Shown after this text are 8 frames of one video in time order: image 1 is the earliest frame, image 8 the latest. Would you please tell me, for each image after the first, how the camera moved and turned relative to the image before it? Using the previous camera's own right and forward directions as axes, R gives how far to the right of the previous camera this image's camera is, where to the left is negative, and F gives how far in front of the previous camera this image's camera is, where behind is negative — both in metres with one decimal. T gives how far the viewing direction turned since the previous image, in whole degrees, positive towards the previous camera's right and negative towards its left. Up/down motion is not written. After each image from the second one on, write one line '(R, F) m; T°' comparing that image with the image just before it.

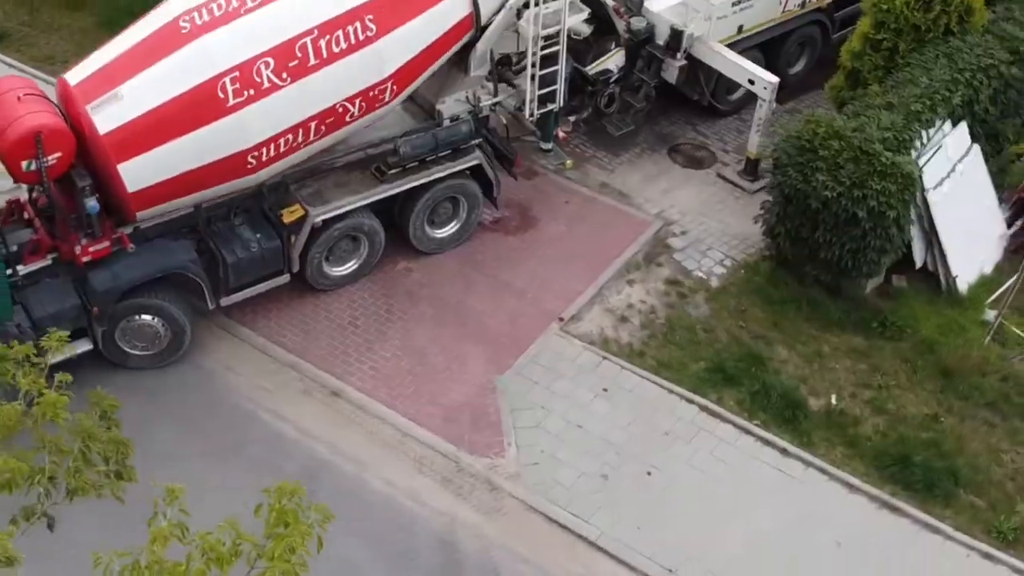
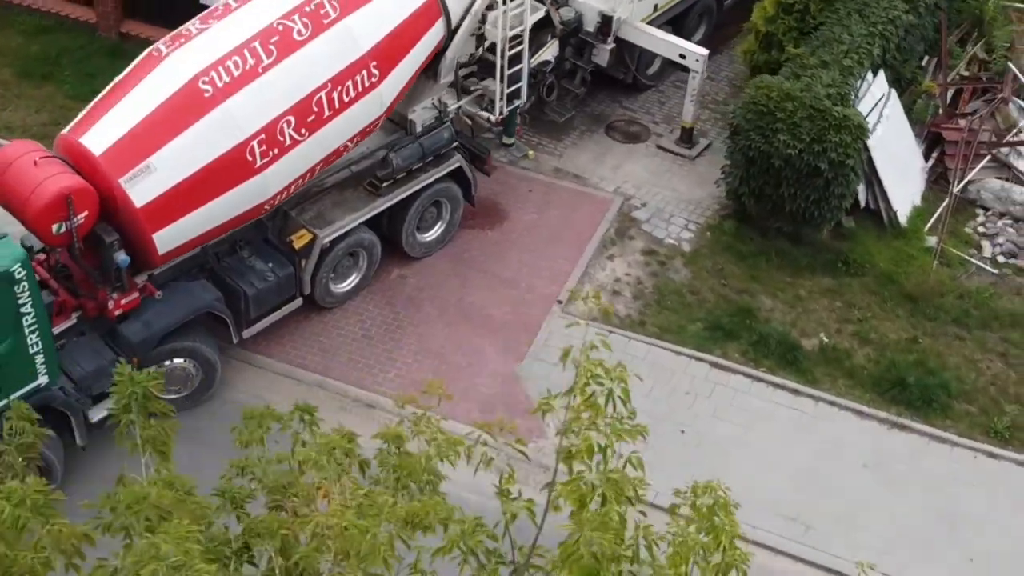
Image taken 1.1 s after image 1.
(-1.5, -0.3) m; +9°
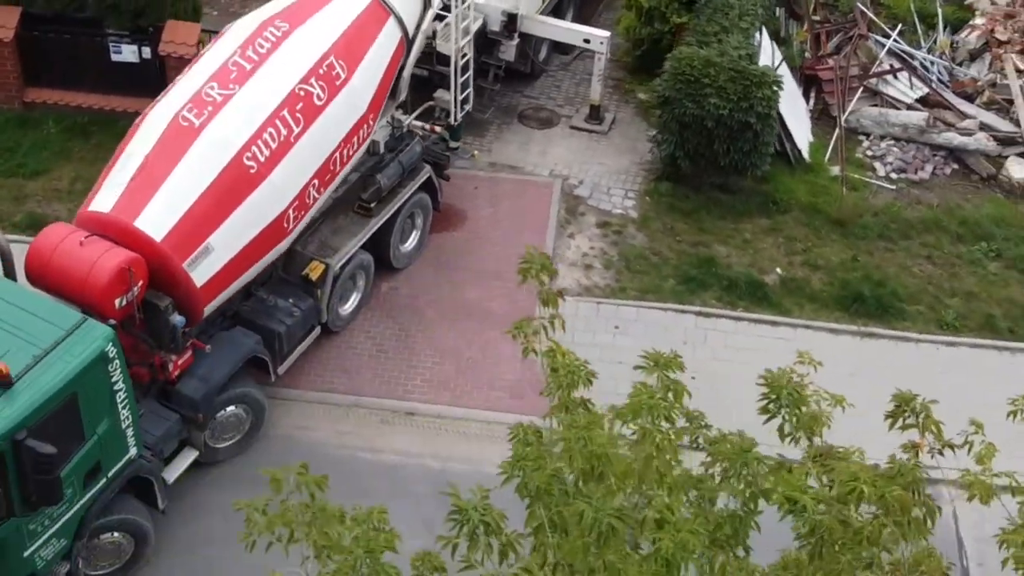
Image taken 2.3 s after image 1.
(-1.9, -0.5) m; +12°
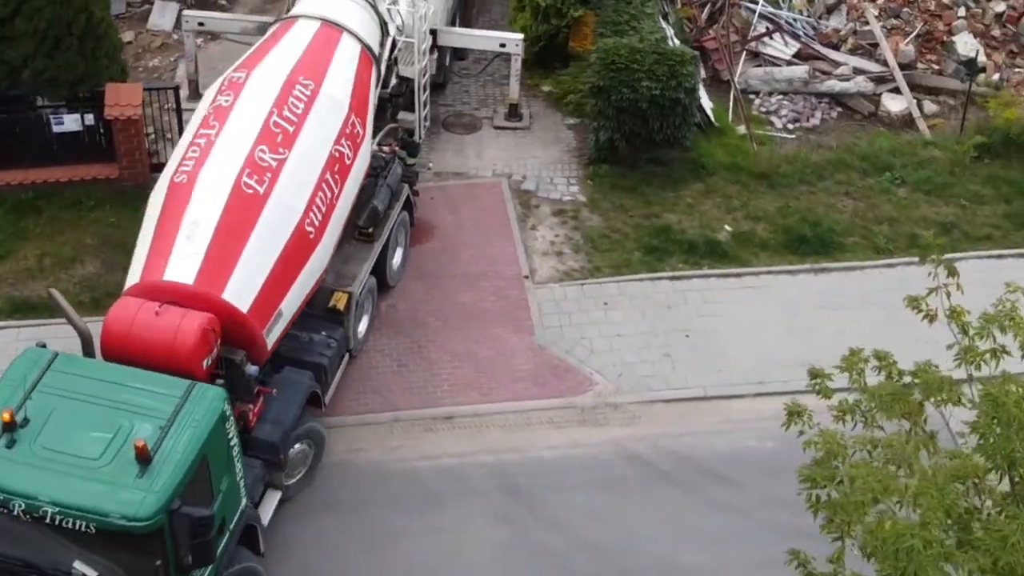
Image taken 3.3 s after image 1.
(-2.0, -0.5) m; +11°
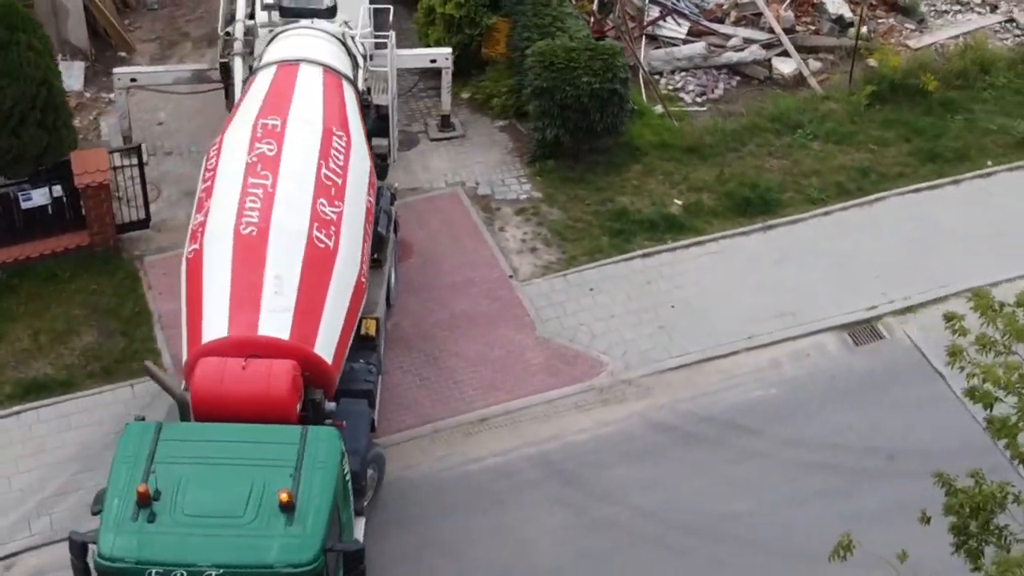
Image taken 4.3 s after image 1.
(-1.9, -0.4) m; +10°
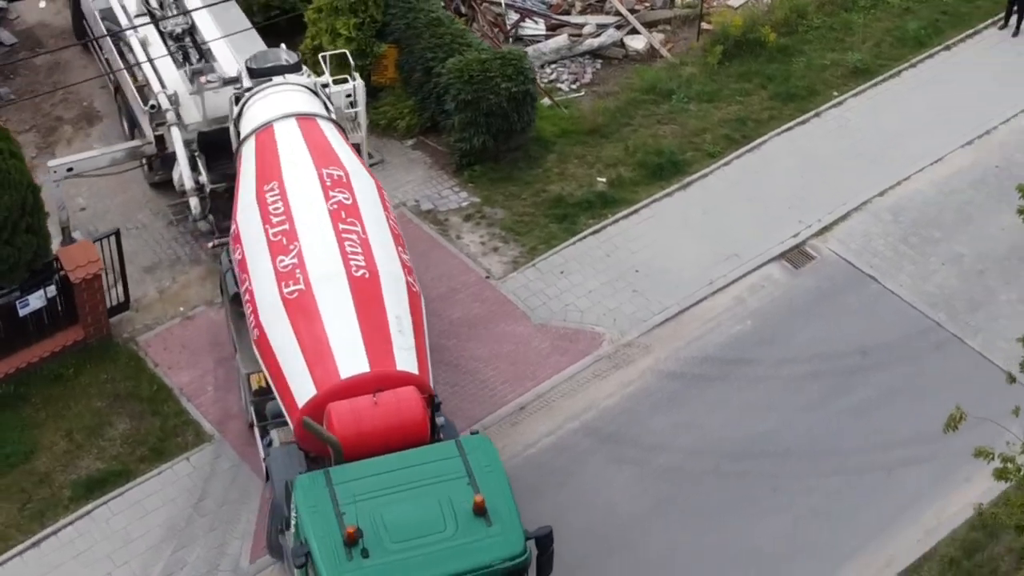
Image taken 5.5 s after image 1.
(-2.8, -0.6) m; +14°
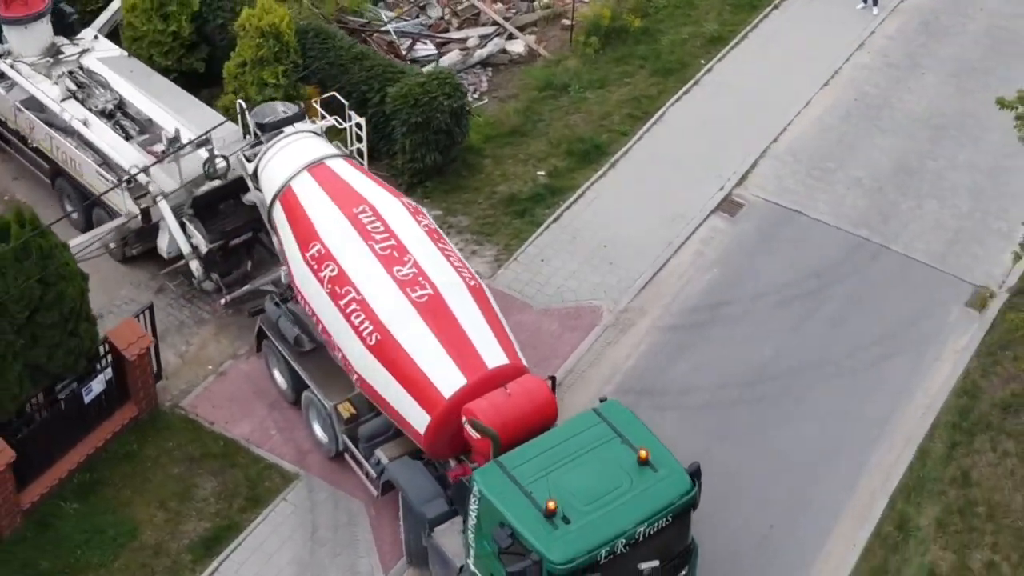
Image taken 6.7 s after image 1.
(-3.0, -0.7) m; +13°
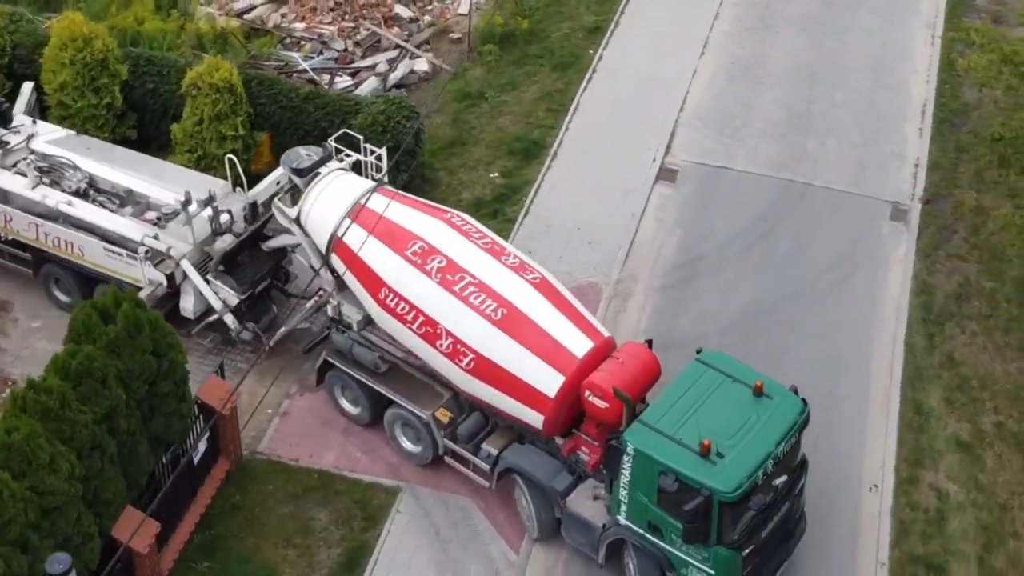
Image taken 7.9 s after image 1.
(-3.2, -0.7) m; +13°
